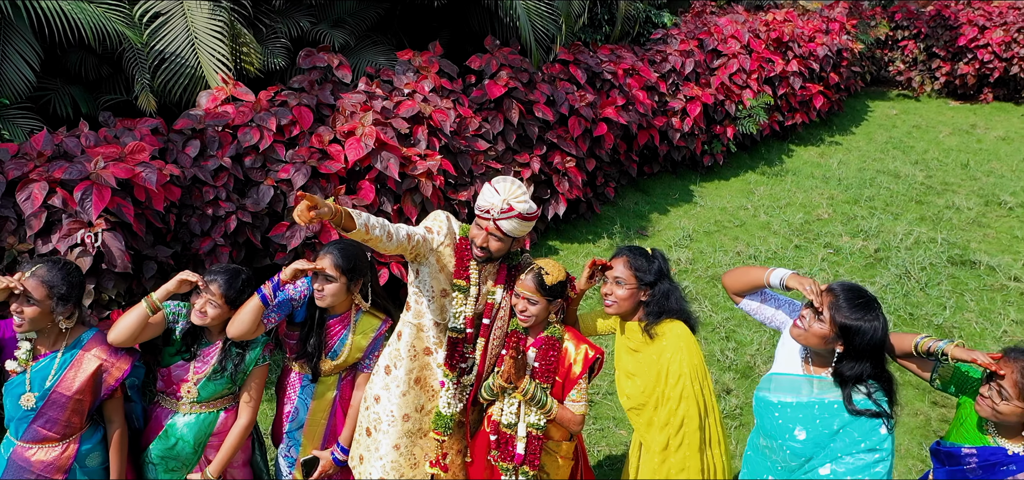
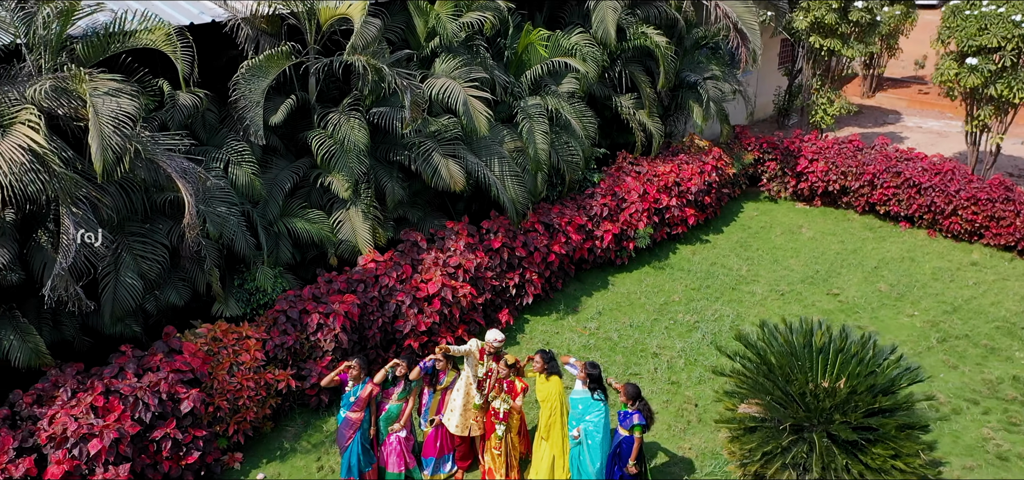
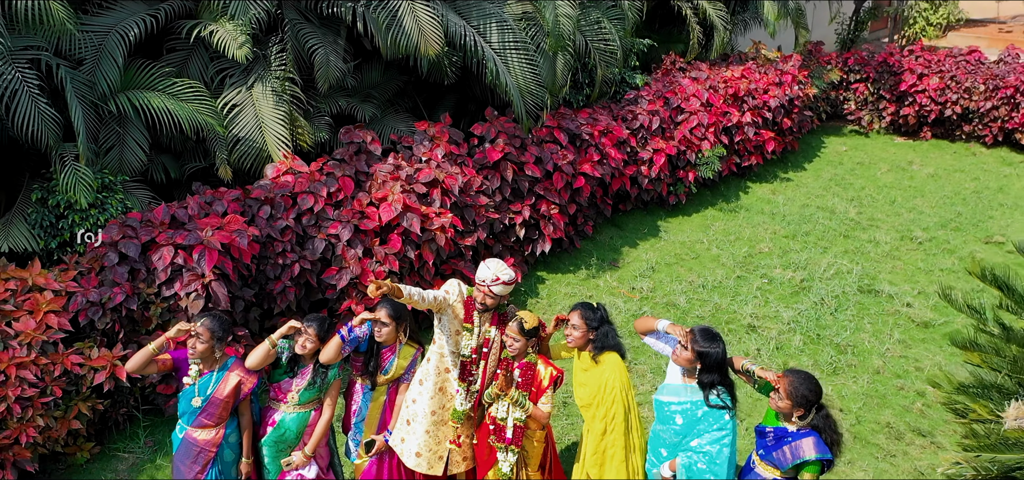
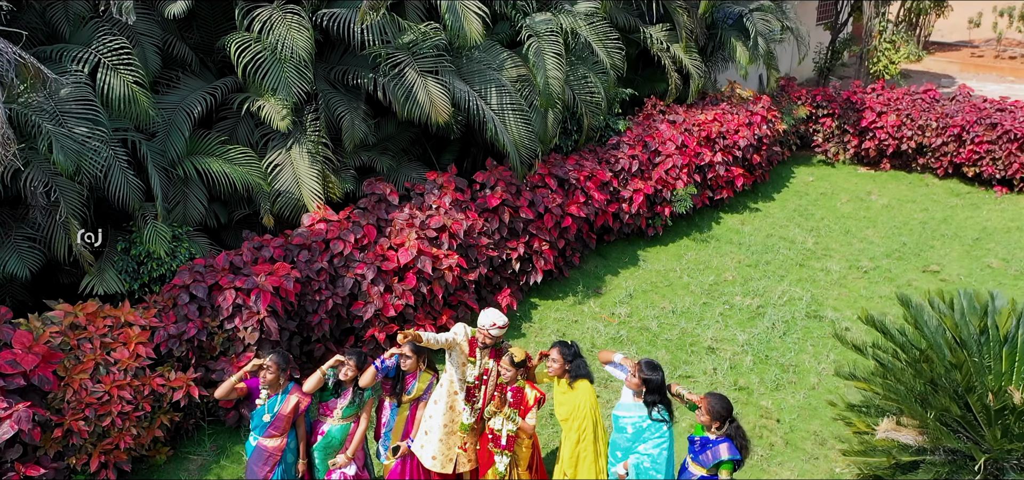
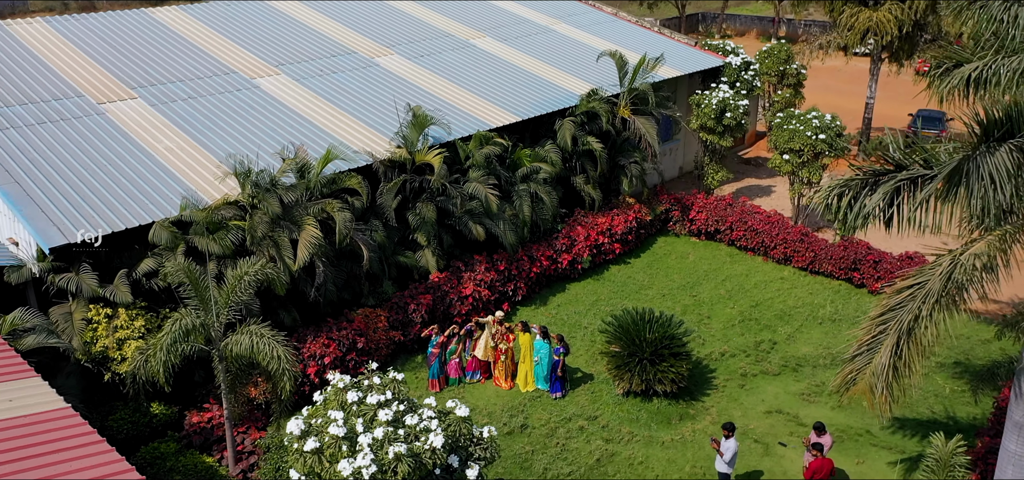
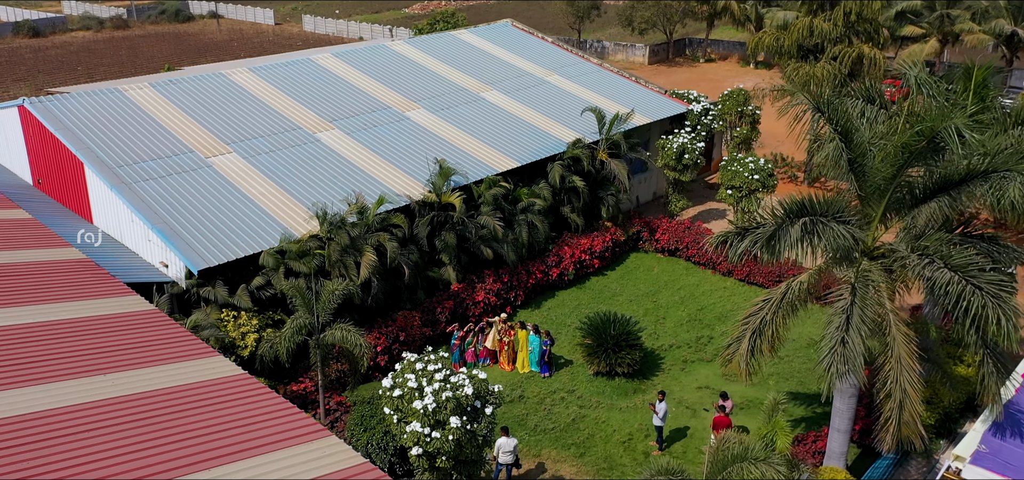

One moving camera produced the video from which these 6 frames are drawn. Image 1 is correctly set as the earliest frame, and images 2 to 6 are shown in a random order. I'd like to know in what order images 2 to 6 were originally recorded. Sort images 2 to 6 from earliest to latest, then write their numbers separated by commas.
3, 4, 2, 5, 6
